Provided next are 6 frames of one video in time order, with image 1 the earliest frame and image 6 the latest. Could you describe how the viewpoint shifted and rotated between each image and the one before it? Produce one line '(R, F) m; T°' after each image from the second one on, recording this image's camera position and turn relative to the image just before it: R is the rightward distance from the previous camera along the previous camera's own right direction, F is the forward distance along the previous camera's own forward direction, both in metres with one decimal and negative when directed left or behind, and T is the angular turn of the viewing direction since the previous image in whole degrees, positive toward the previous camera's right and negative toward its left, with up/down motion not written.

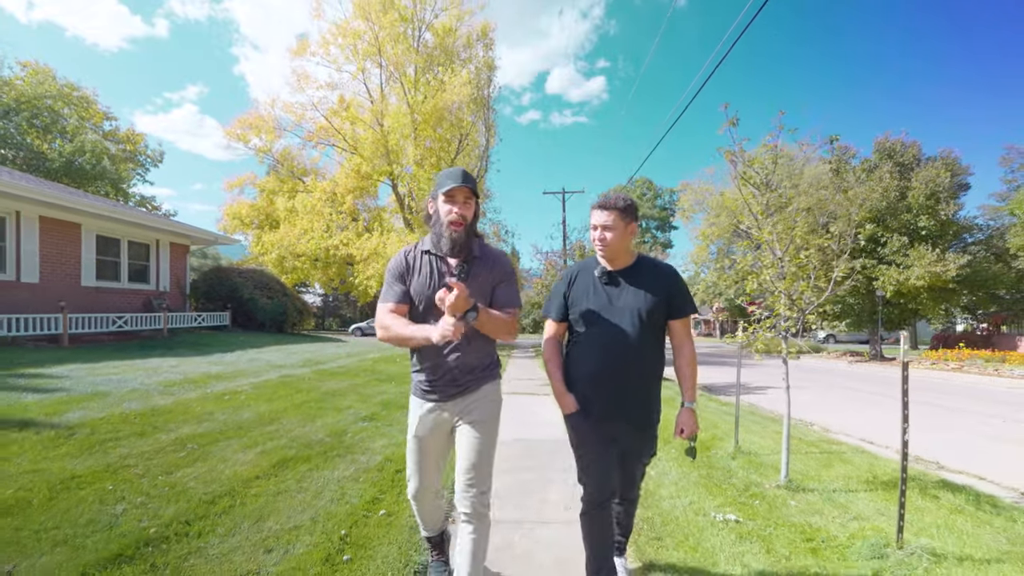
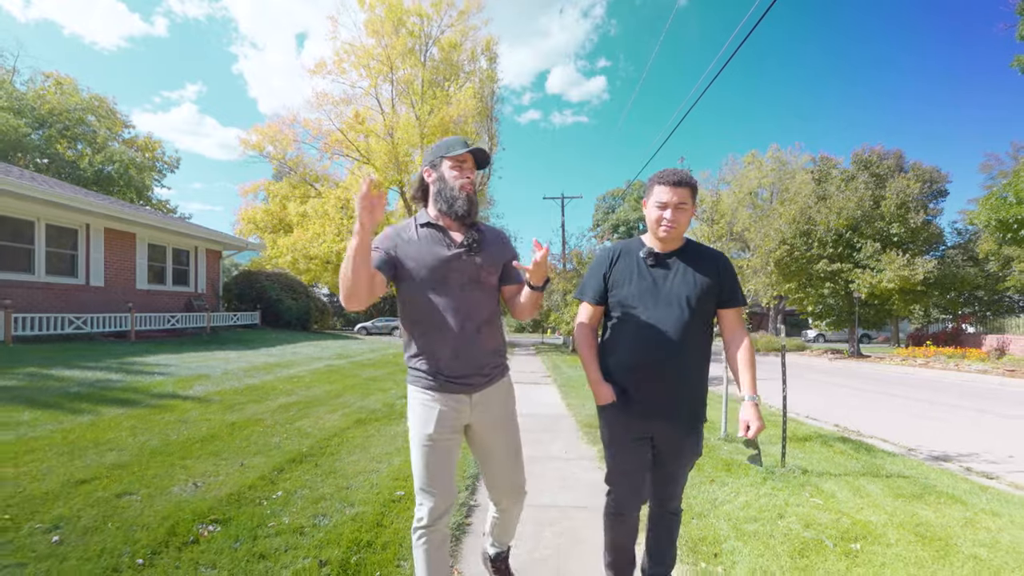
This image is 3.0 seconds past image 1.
(-0.2, -1.5) m; 0°
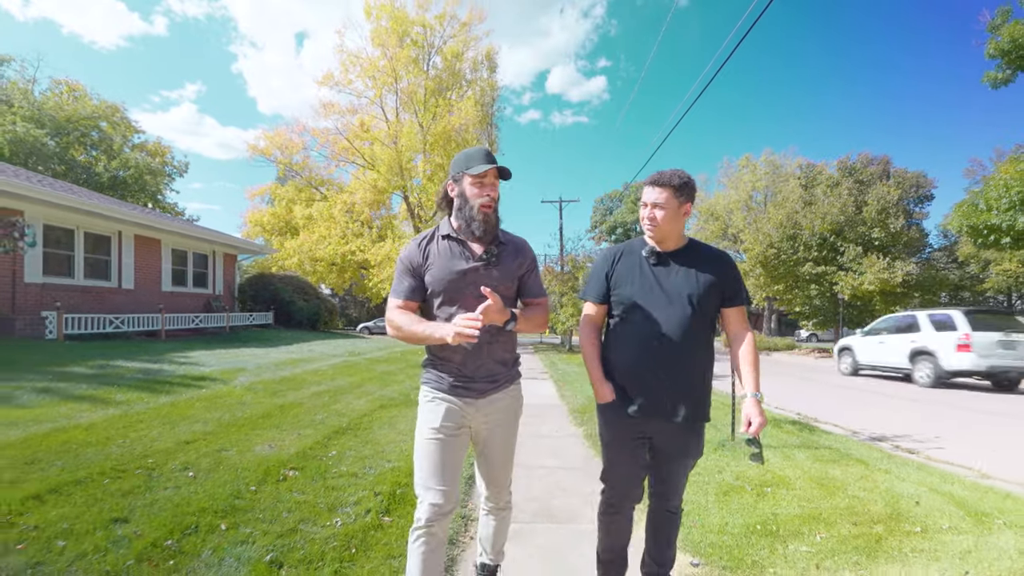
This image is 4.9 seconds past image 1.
(0.0, -1.0) m; 0°
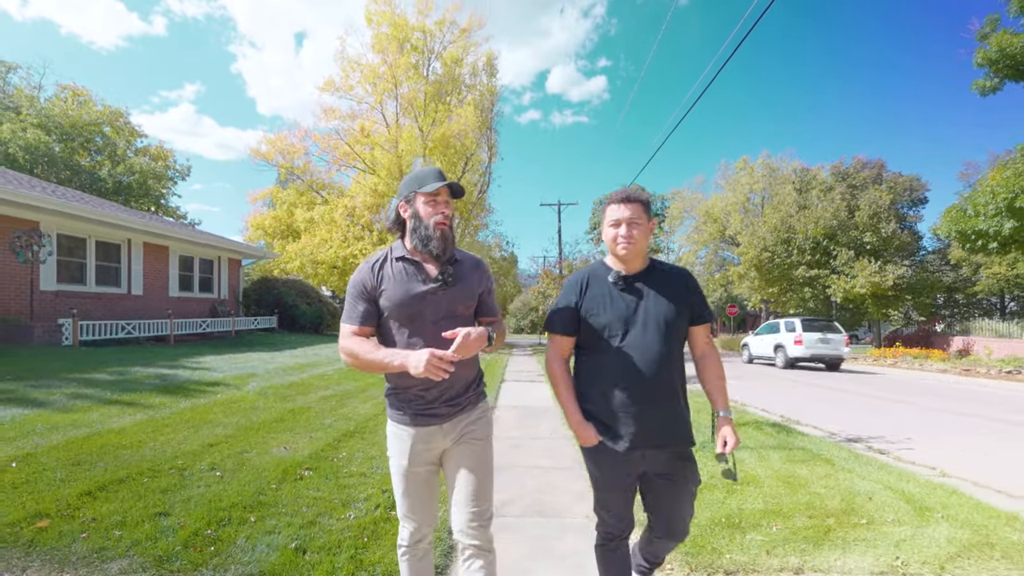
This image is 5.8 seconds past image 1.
(+0.1, -0.4) m; 0°
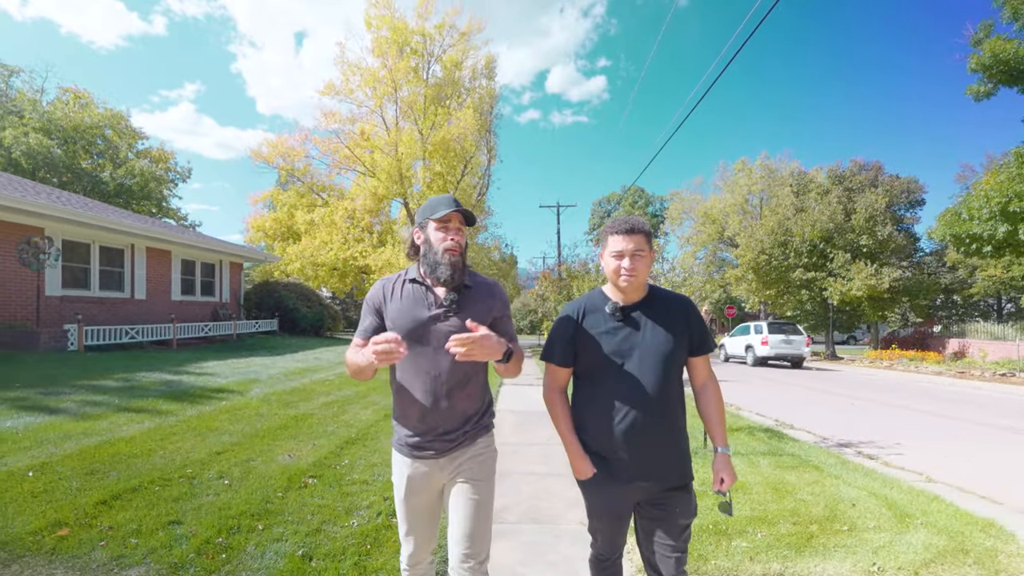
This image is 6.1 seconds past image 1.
(0.0, -0.1) m; 0°
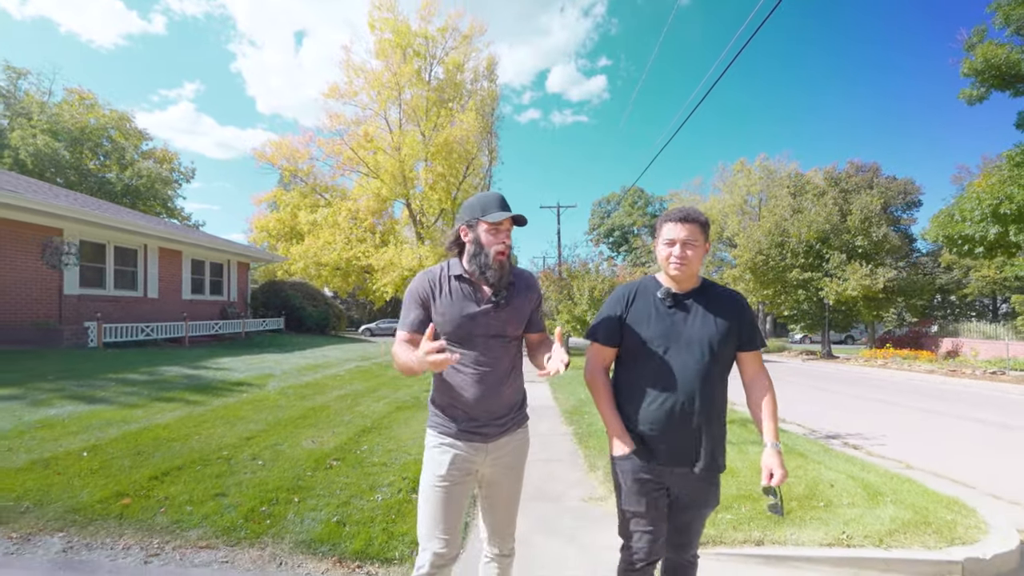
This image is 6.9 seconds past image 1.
(-0.1, -0.4) m; 0°
